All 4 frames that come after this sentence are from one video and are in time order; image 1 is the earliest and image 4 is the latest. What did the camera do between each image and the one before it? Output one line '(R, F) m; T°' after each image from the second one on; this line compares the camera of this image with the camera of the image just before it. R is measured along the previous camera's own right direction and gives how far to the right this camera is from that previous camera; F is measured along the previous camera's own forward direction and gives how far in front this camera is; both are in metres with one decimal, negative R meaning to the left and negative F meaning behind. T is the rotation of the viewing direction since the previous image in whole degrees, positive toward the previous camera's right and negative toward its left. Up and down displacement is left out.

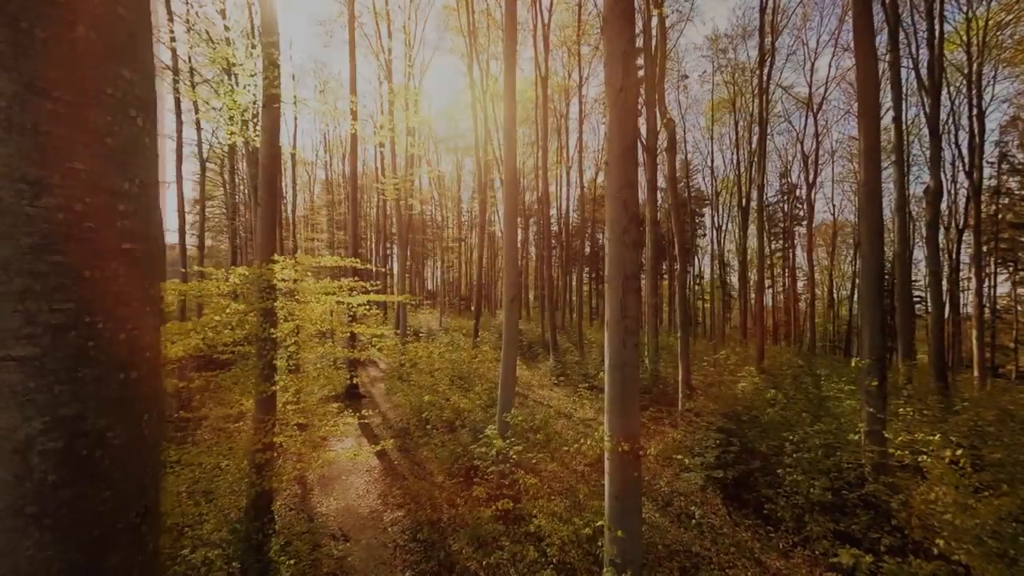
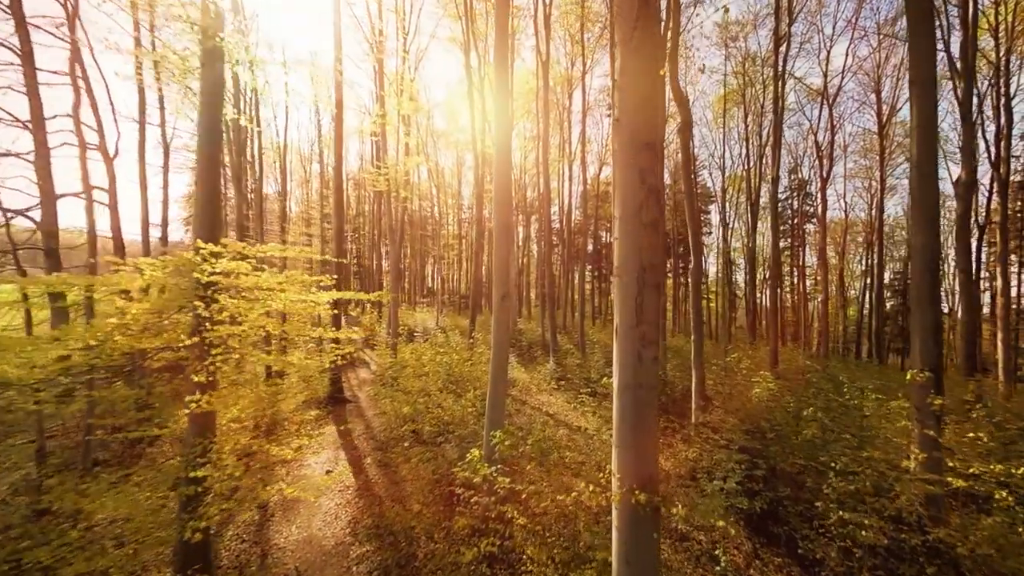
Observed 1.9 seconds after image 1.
(+0.1, +0.9) m; 0°
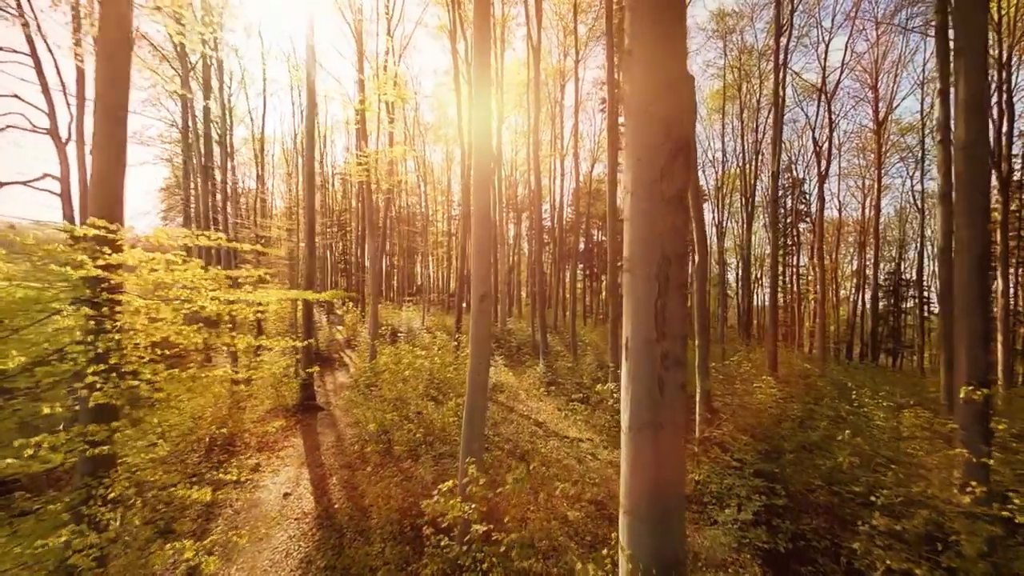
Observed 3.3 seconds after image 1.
(+0.1, +0.8) m; +1°
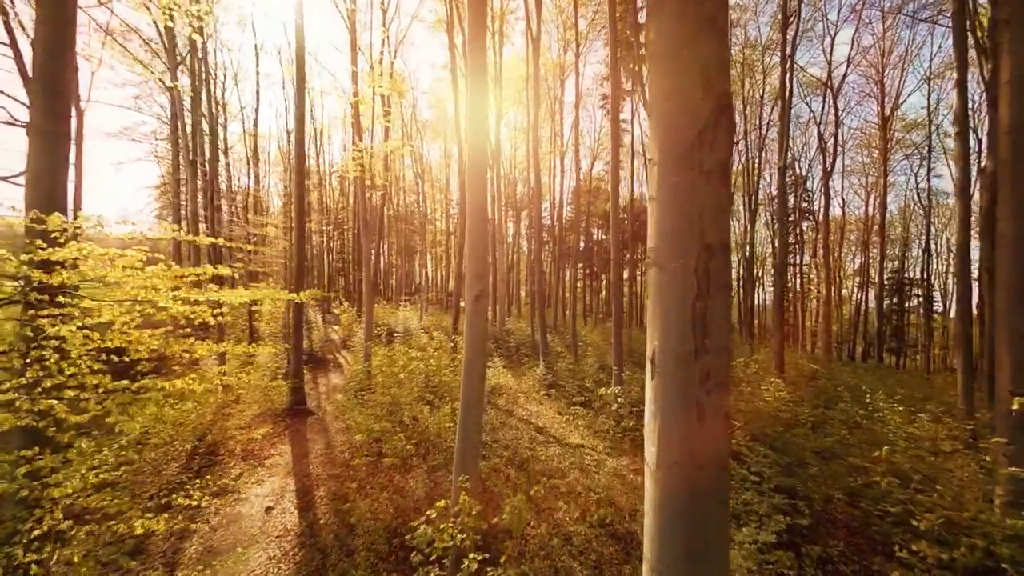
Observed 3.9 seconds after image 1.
(0.0, +0.4) m; 0°
